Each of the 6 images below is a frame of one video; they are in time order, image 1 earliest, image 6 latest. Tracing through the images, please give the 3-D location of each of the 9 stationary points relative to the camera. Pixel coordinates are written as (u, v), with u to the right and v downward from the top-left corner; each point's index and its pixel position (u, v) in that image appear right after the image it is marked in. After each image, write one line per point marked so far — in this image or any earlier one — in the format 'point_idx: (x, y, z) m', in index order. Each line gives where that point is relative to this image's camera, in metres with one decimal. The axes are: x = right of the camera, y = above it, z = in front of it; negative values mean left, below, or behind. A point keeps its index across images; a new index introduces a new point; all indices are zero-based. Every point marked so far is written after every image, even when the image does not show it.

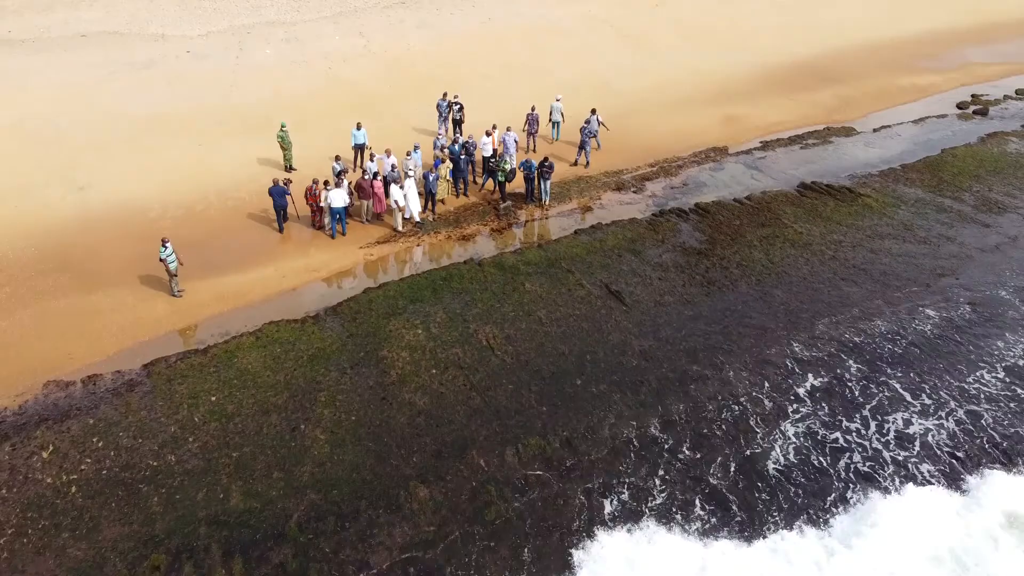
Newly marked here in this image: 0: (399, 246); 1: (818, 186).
0: (-2.9, +1.1, +16.4) m
1: (+8.9, +3.0, +18.5) m
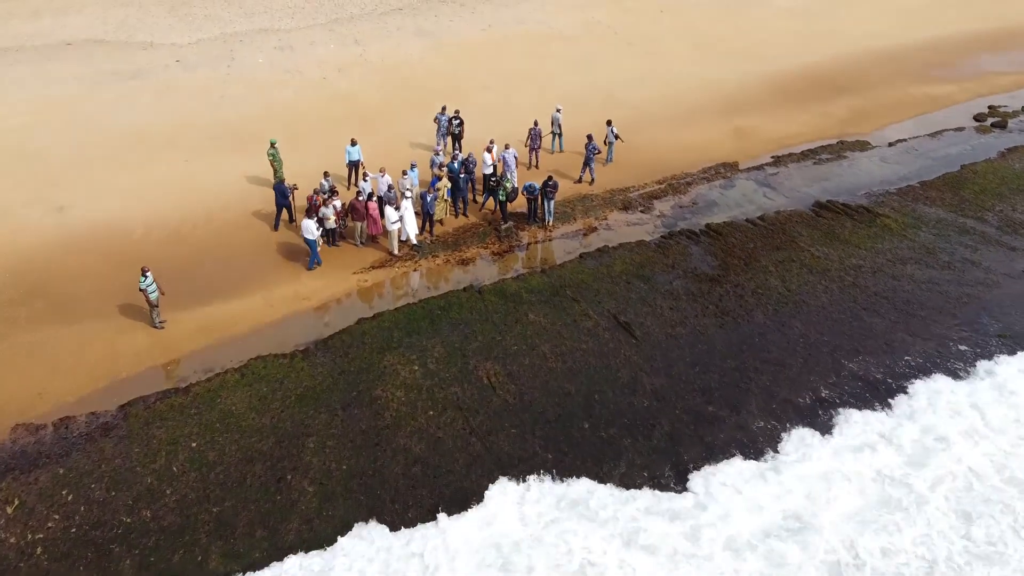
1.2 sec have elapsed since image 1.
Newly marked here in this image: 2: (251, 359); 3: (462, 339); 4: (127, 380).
0: (-2.9, +0.4, +15.5) m
1: (+9.0, +2.3, +17.6) m
2: (-5.3, -1.5, +12.9) m
3: (-1.0, -1.1, +13.5) m
4: (-7.6, -1.8, +12.6) m
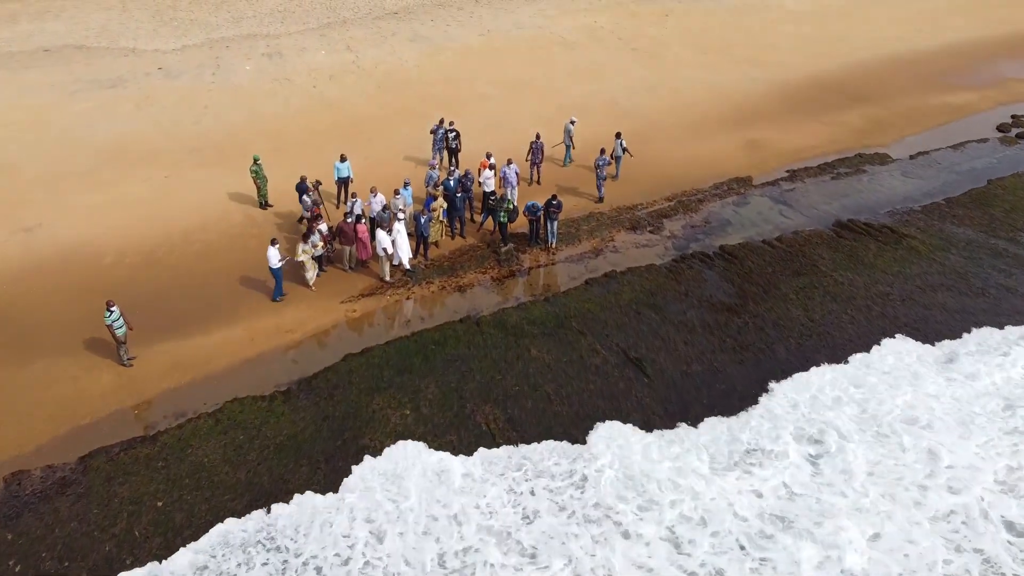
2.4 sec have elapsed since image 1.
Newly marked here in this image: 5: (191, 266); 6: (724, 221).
0: (-2.9, -0.2, +14.4) m
1: (+9.0, +1.7, +16.5) m
2: (-5.3, -2.2, +11.8) m
3: (-1.0, -1.8, +12.4) m
4: (-7.6, -2.5, +11.4) m
5: (-7.6, +0.5, +15.1) m
6: (+5.7, +1.8, +17.1) m
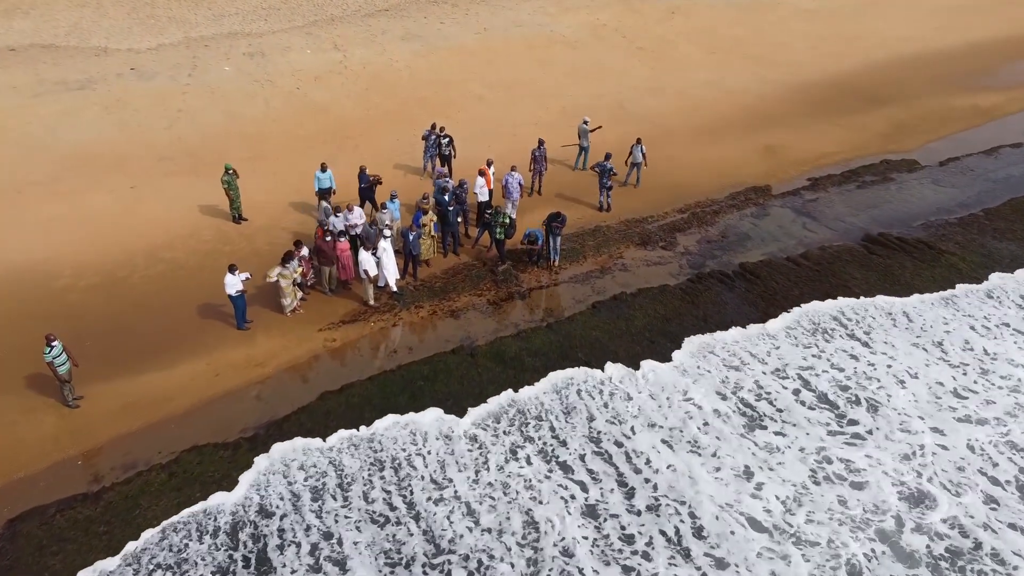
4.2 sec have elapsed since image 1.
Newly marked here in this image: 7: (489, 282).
0: (-2.9, -0.8, +12.9) m
1: (+9.0, +1.2, +15.1) m
2: (-5.3, -2.7, +10.3) m
3: (-1.0, -2.3, +10.9) m
4: (-7.6, -3.0, +9.9) m
5: (-7.7, 0.0, +13.6) m
6: (+5.7, +1.3, +15.6) m
7: (-0.5, +0.1, +14.0) m
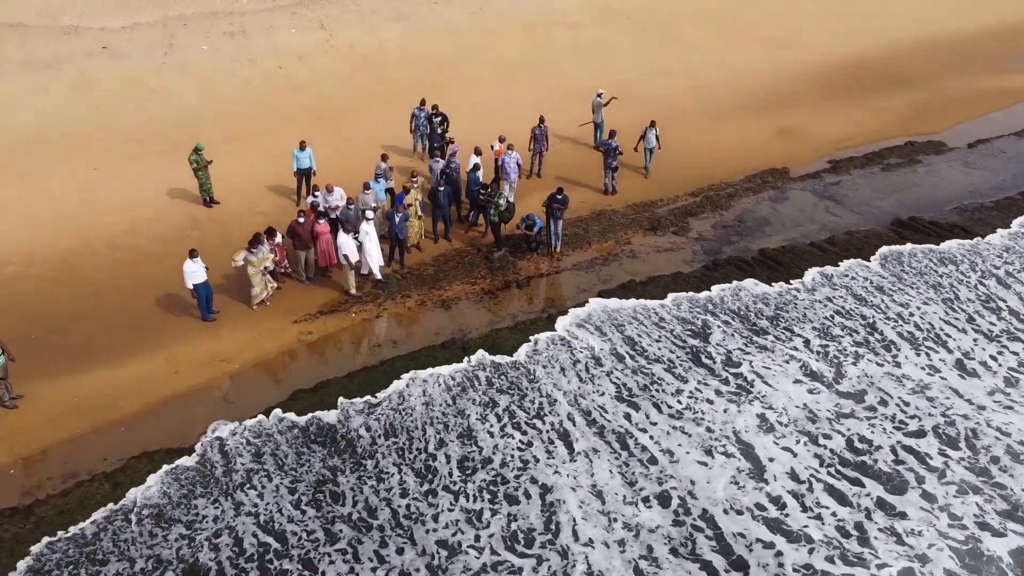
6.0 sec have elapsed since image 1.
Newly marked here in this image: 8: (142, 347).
0: (-2.9, -0.5, +11.6) m
1: (+8.9, +1.4, +13.8) m
2: (-5.4, -2.5, +9.0) m
3: (-1.1, -2.0, +9.6) m
4: (-7.7, -2.8, +8.6) m
5: (-7.7, +0.2, +12.3) m
6: (+5.6, +1.6, +14.3) m
7: (-0.6, +0.4, +12.7) m
8: (-6.4, -1.0, +10.9) m
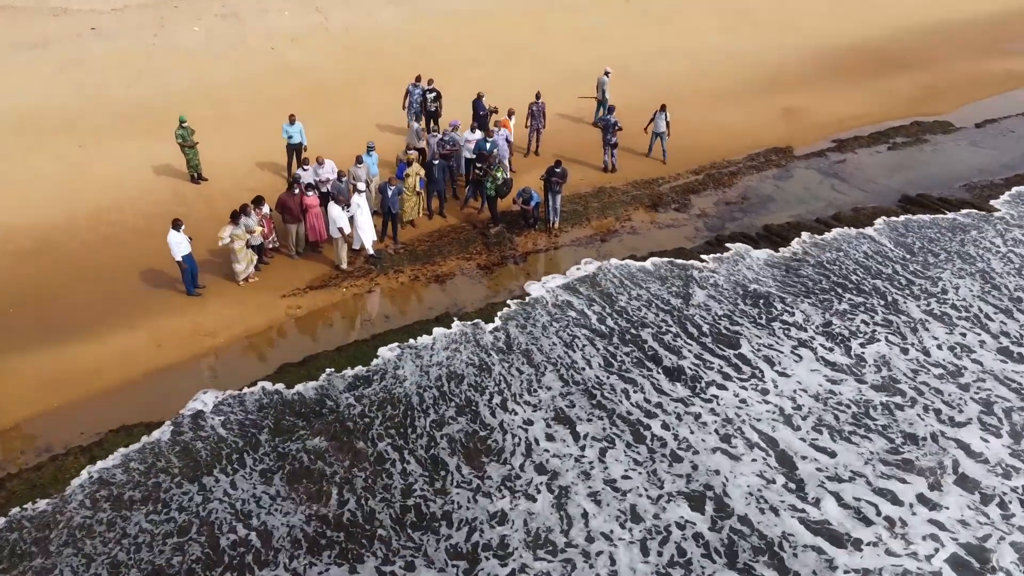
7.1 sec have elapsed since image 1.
0: (-3.0, -0.1, +11.2) m
1: (+8.8, +1.9, +13.4) m
2: (-5.4, -2.0, +8.6) m
3: (-1.1, -1.6, +9.2) m
4: (-7.7, -2.3, +8.2) m
5: (-7.8, +0.6, +11.9) m
6: (+5.5, +2.0, +13.9) m
7: (-0.6, +0.8, +12.3) m
8: (-6.4, -0.6, +10.5) m
